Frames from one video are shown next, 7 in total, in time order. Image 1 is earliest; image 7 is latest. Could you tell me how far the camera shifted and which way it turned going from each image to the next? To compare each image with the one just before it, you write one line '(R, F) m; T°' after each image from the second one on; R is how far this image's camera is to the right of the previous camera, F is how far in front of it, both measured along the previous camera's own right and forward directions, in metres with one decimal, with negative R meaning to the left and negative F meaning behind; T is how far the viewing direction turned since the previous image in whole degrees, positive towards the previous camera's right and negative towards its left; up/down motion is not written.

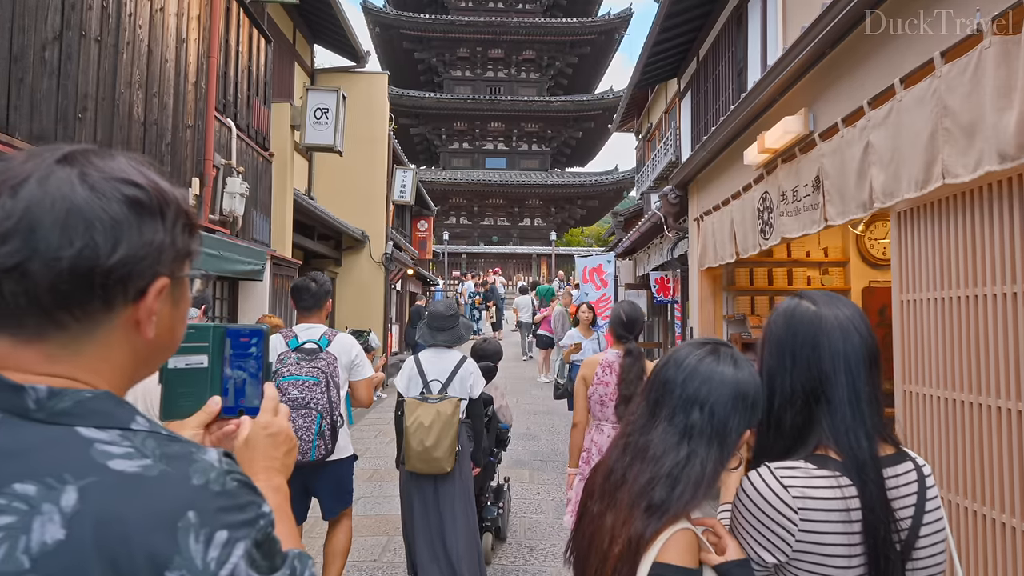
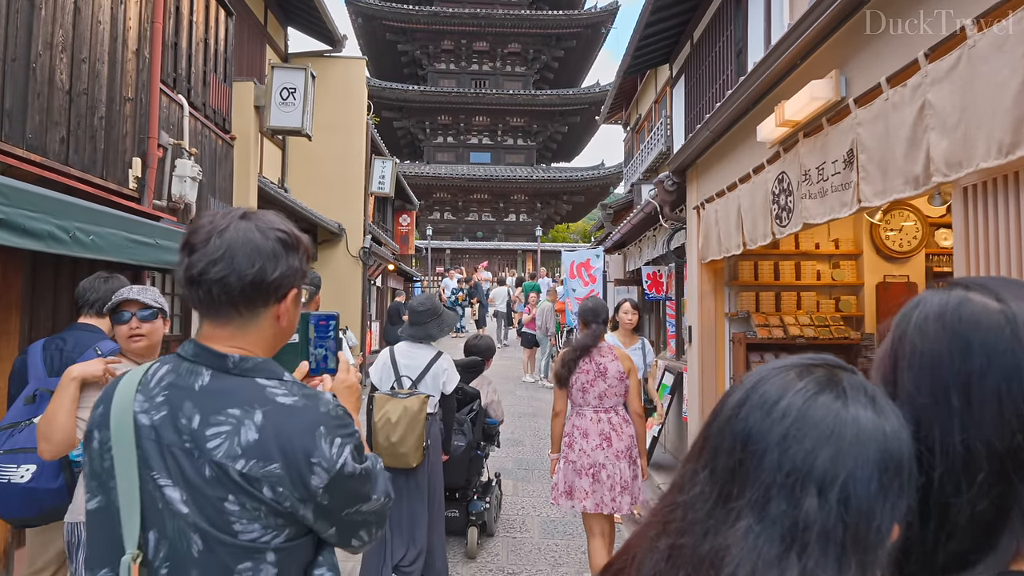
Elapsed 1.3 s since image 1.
(0.0, +0.5) m; +1°
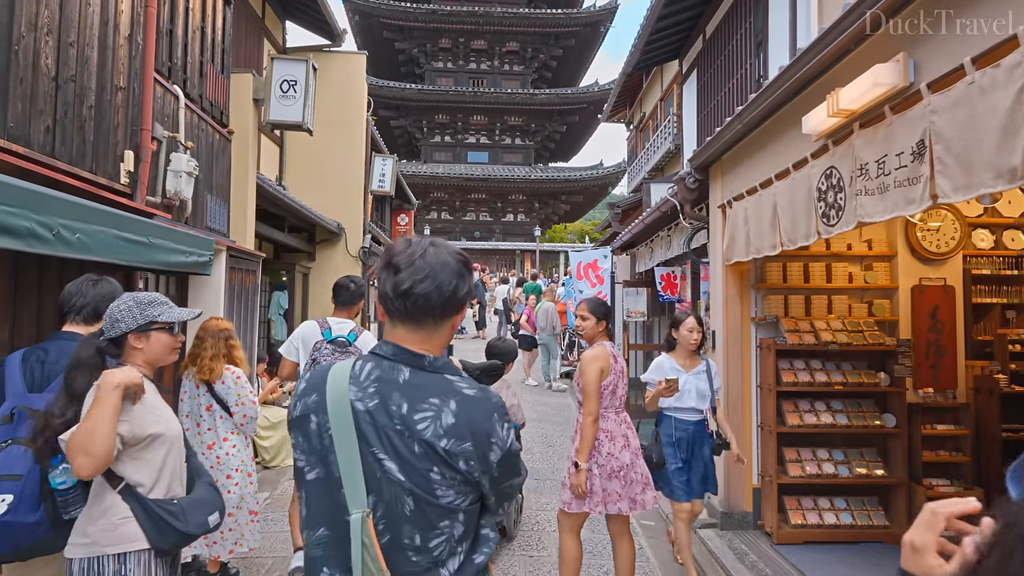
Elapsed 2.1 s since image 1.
(-0.2, +0.3) m; 0°
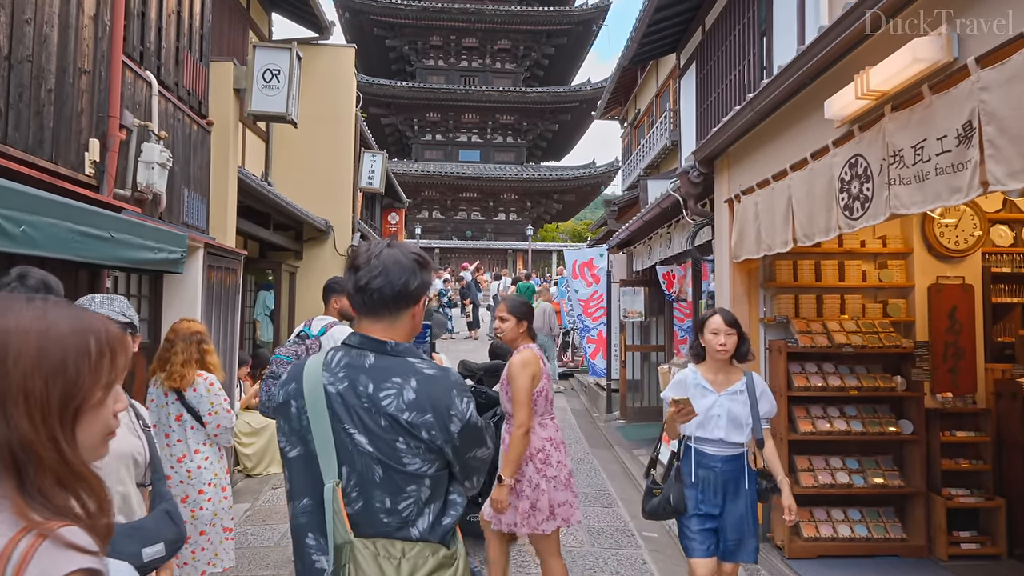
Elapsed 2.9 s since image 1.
(0.0, +0.3) m; +1°
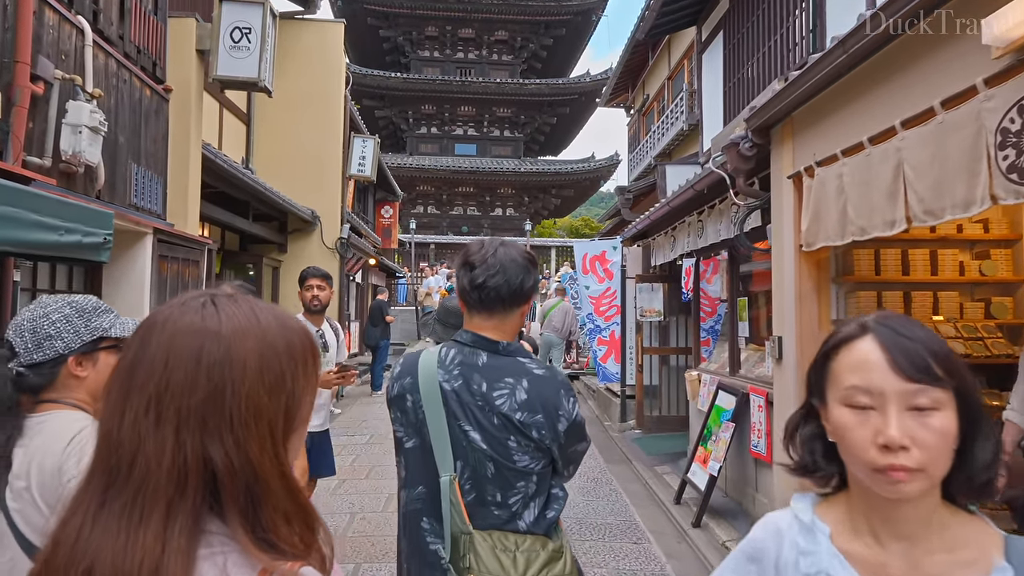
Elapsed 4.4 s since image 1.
(-0.1, +0.9) m; 0°
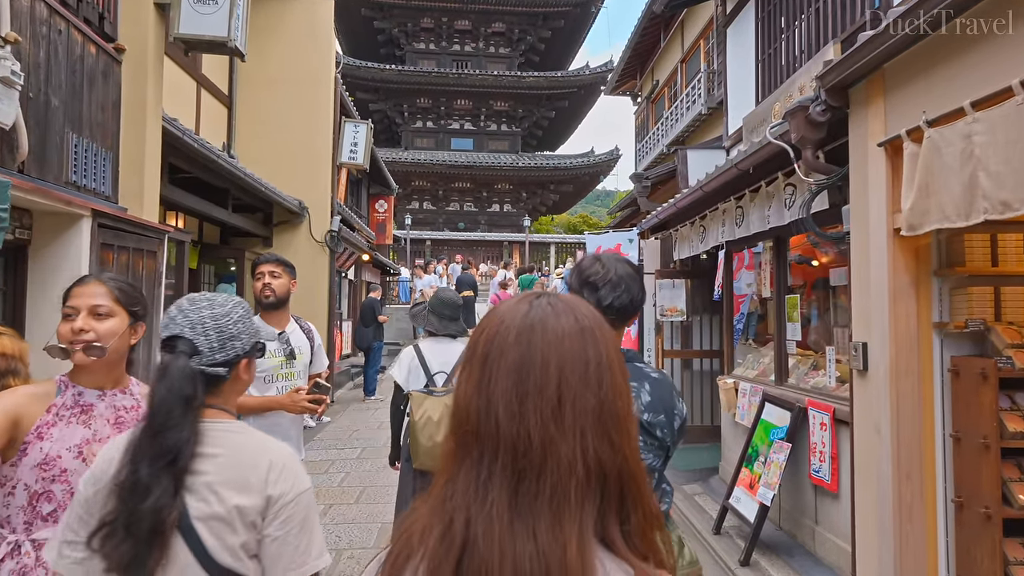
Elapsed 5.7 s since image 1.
(-0.1, +0.8) m; 0°
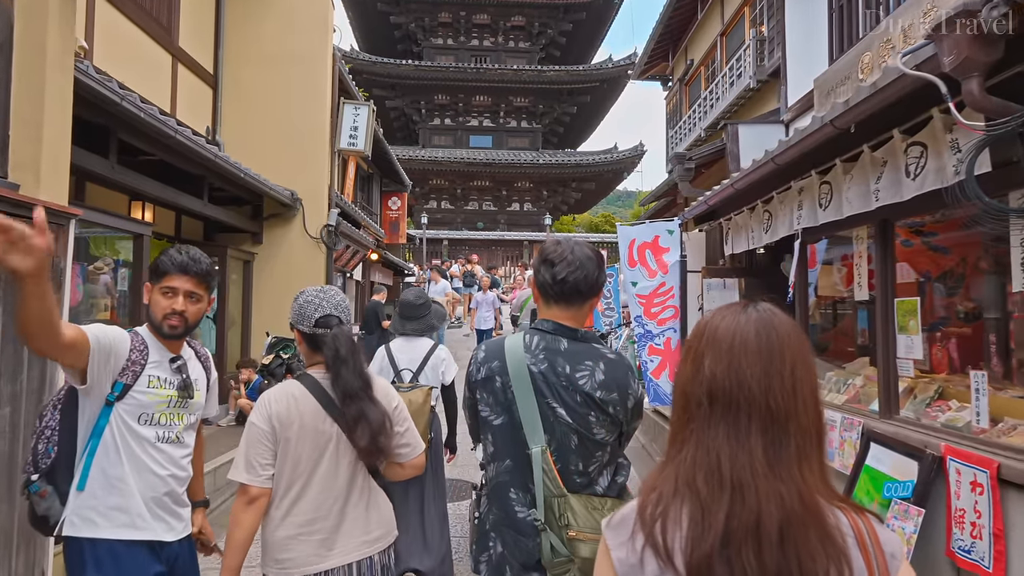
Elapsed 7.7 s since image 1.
(0.0, +1.2) m; -2°
